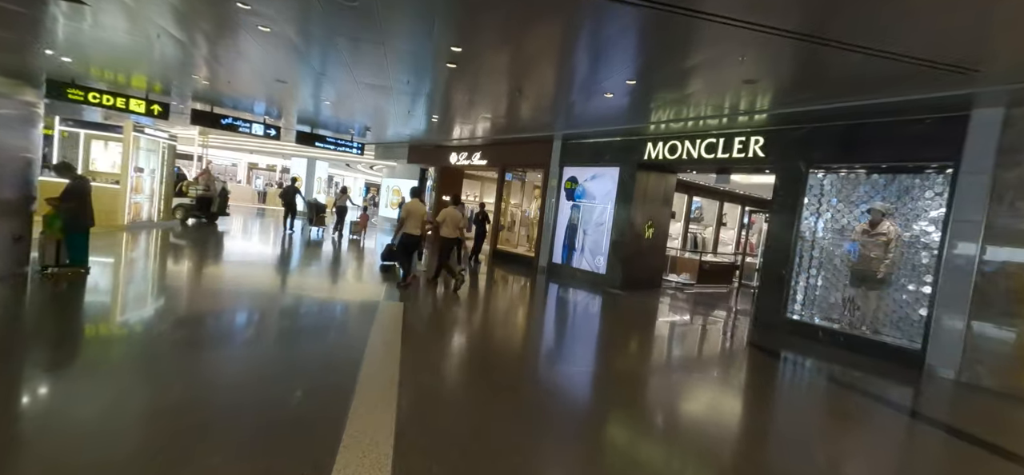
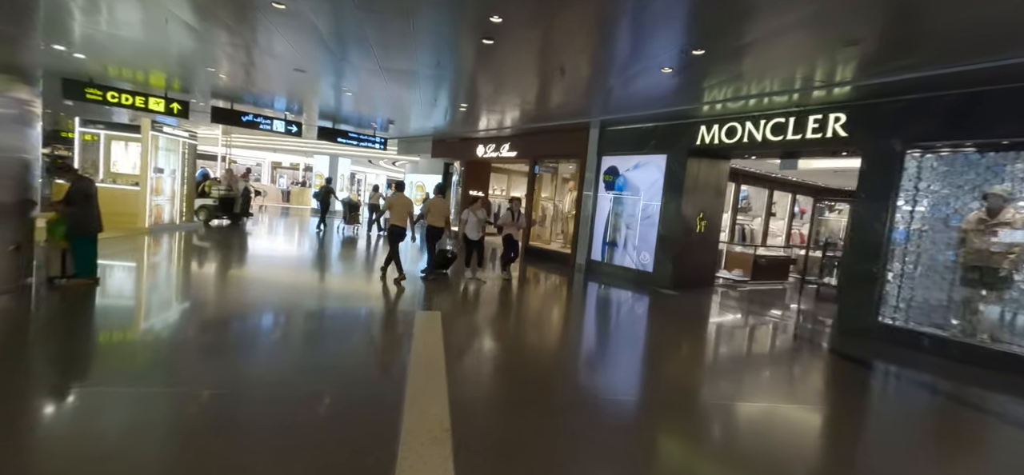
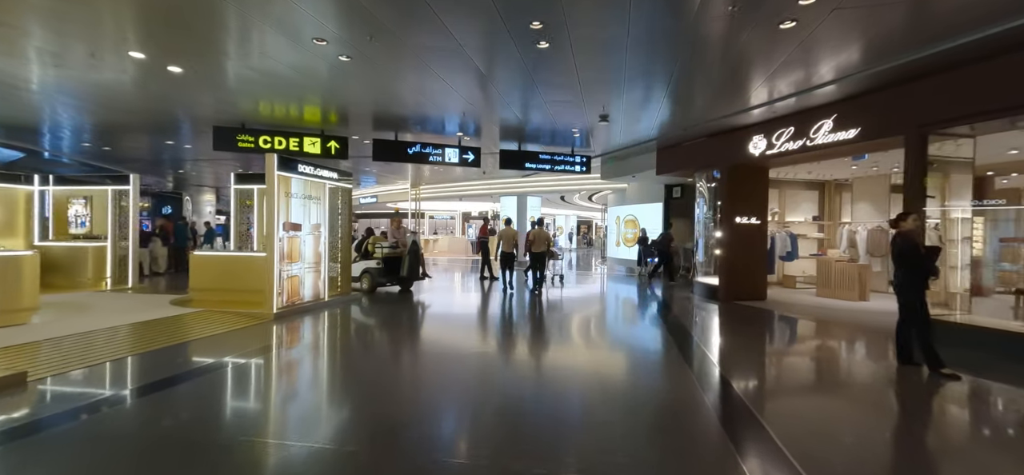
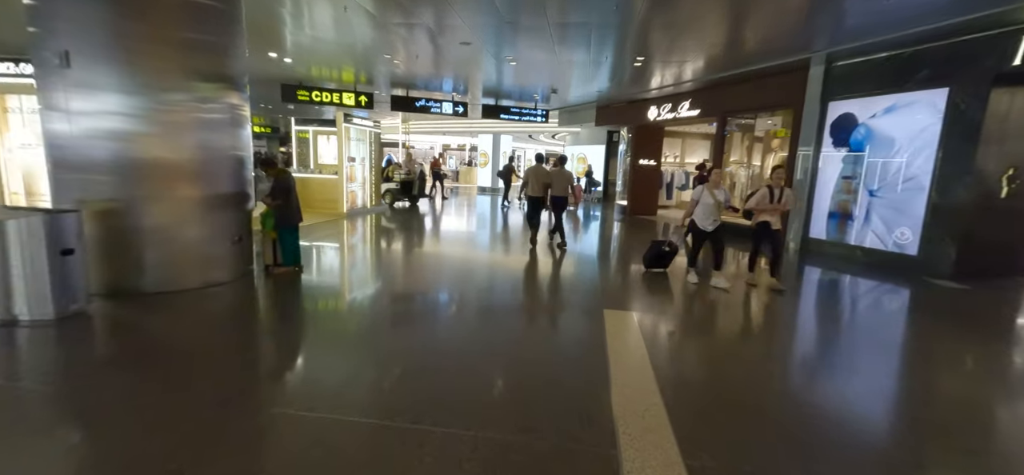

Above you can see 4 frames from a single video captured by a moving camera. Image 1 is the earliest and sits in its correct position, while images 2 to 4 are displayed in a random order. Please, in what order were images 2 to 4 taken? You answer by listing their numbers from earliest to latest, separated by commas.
2, 4, 3
